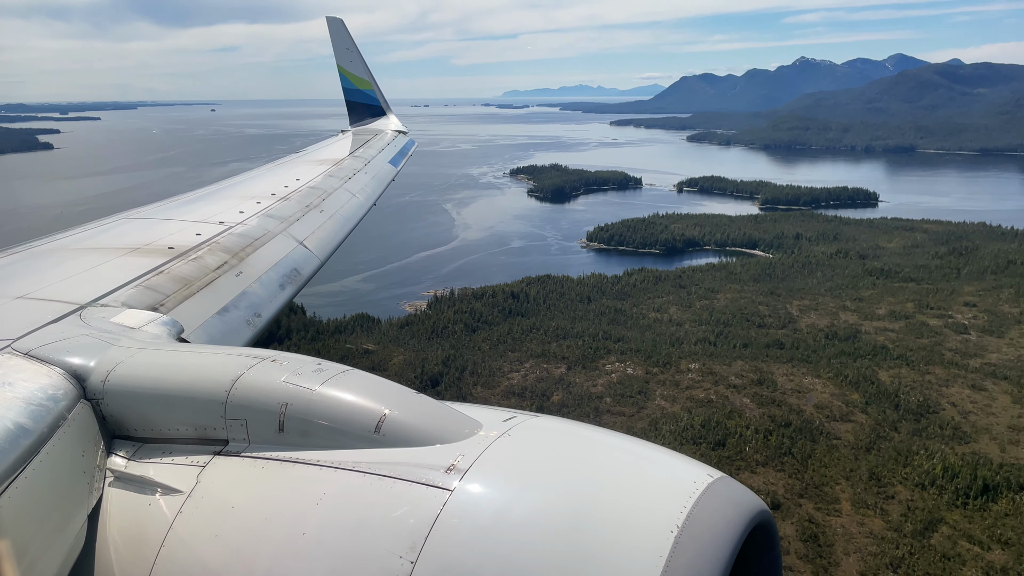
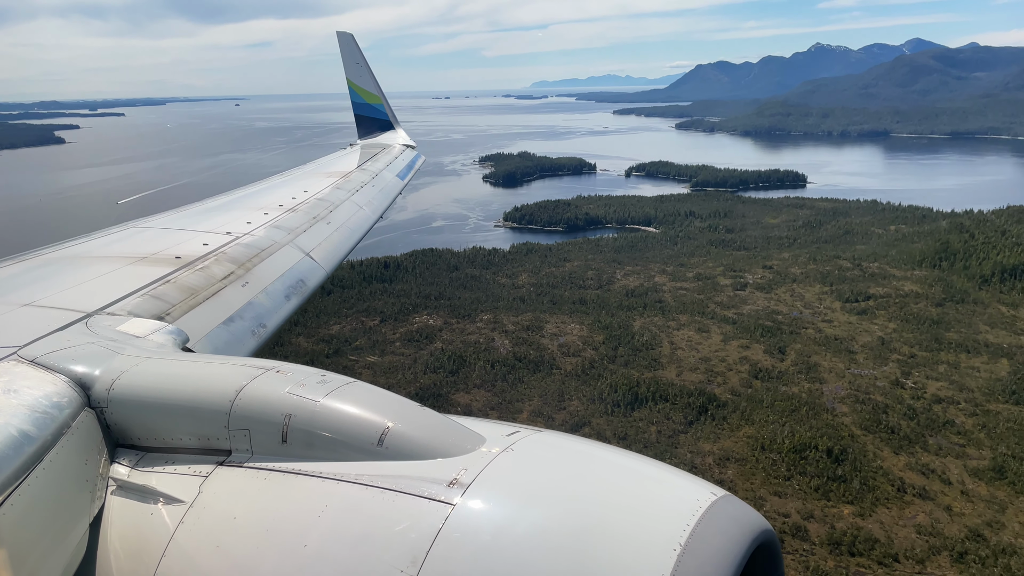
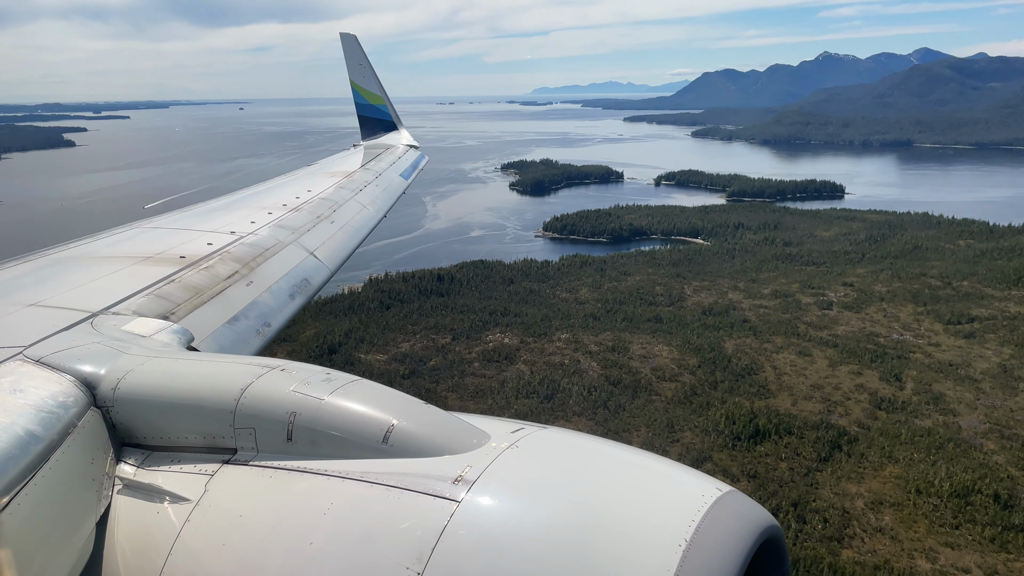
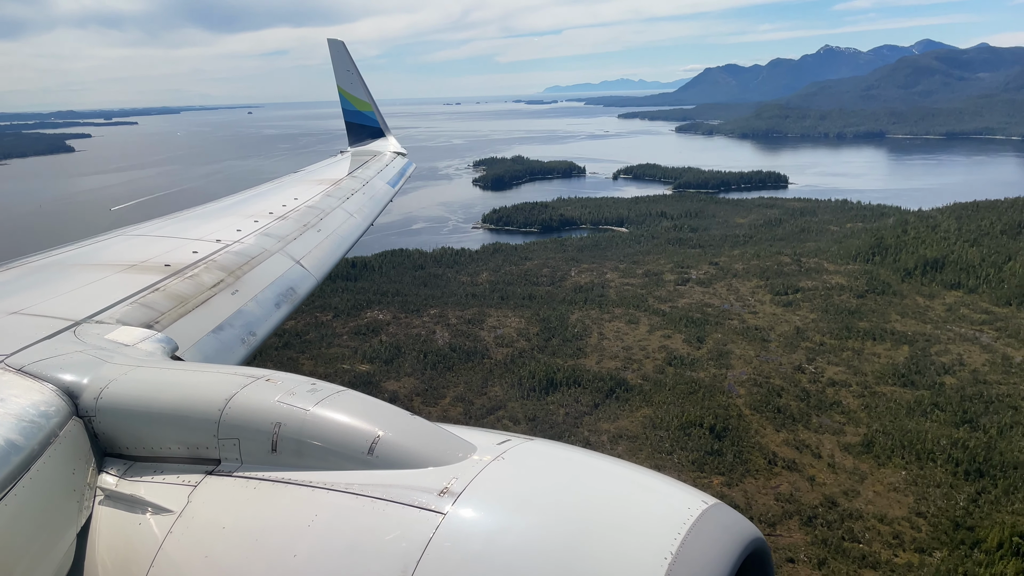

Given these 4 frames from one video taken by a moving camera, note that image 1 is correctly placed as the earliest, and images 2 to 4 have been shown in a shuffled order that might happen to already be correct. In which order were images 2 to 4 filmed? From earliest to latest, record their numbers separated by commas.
3, 2, 4
